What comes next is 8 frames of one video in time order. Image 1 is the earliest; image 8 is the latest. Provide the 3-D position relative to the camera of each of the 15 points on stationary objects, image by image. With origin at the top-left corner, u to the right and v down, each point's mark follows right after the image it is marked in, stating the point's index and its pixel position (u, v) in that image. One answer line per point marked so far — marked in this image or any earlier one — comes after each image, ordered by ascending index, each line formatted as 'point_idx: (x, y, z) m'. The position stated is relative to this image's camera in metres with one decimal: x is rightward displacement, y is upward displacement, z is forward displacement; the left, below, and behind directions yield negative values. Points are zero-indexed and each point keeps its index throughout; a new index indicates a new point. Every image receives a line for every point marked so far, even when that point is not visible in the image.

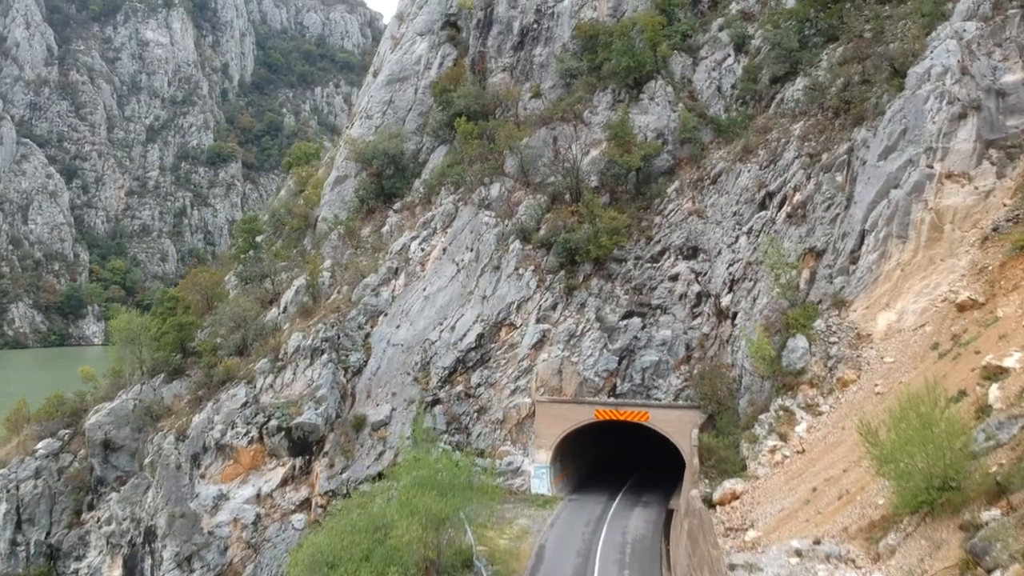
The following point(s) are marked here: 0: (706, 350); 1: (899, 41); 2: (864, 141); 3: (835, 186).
0: (+3.6, -1.0, +18.7) m
1: (+7.5, +4.9, +19.6) m
2: (+6.4, +2.7, +18.3) m
3: (+5.9, +1.9, +18.5) m
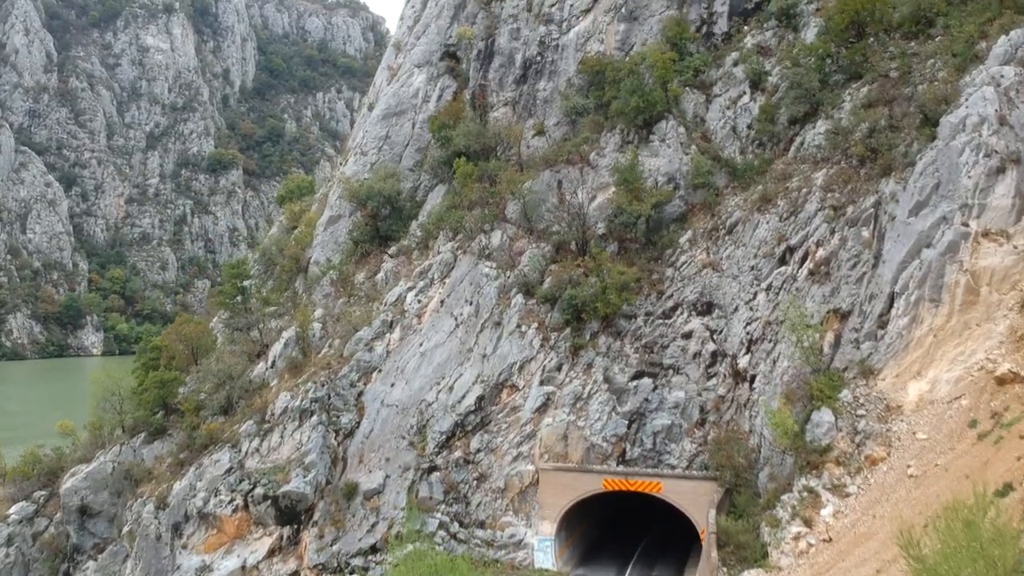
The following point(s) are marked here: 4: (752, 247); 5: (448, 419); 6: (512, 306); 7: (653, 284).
0: (+3.6, -2.1, +17.4) m
1: (+7.5, +3.8, +18.3) m
2: (+6.4, +1.6, +17.0) m
3: (+5.9, +0.8, +17.2) m
4: (+4.5, +0.8, +18.8) m
5: (-1.2, -2.4, +18.9) m
6: (0.0, -0.3, +19.6) m
7: (+2.7, +0.1, +19.4) m
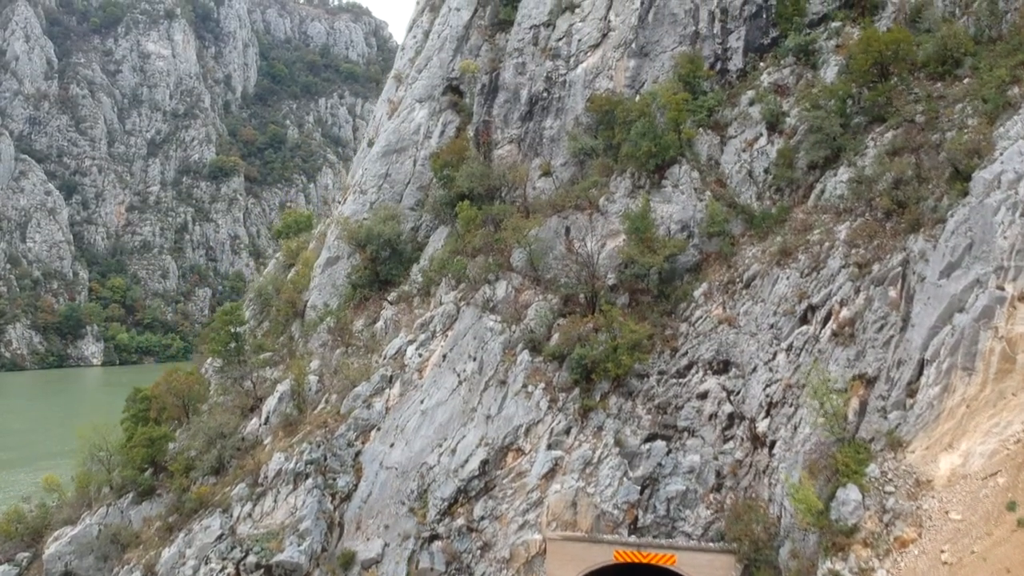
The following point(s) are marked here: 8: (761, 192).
0: (+3.7, -3.2, +16.4) m
1: (+7.6, +2.8, +17.3) m
2: (+6.5, +0.6, +16.0) m
3: (+6.0, -0.2, +16.2) m
4: (+4.6, -0.3, +17.8) m
5: (-1.1, -3.5, +18.0) m
6: (+0.1, -1.4, +18.7) m
7: (+2.8, -0.9, +18.4) m
8: (+4.9, +1.9, +19.9) m
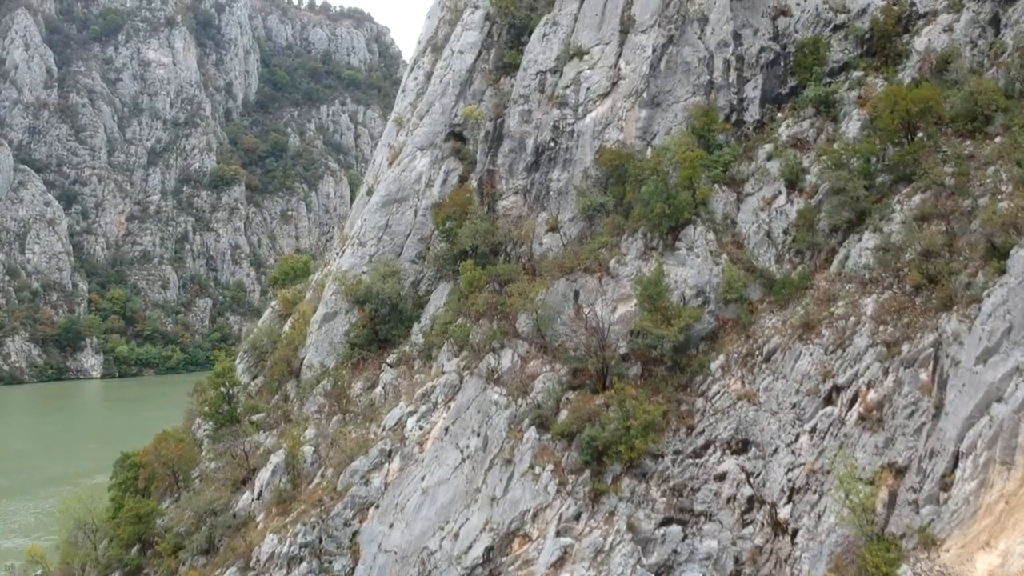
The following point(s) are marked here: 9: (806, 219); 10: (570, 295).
0: (+3.8, -4.4, +15.4) m
1: (+7.7, +1.5, +16.3) m
2: (+6.6, -0.7, +15.0) m
3: (+6.1, -1.5, +15.2) m
4: (+4.7, -1.5, +16.8) m
5: (-1.0, -4.8, +17.0) m
6: (+0.2, -2.7, +17.7) m
7: (+2.9, -2.2, +17.4) m
8: (+5.0, +0.6, +18.9) m
9: (+5.5, +1.3, +18.8) m
10: (+1.1, -0.1, +19.6) m
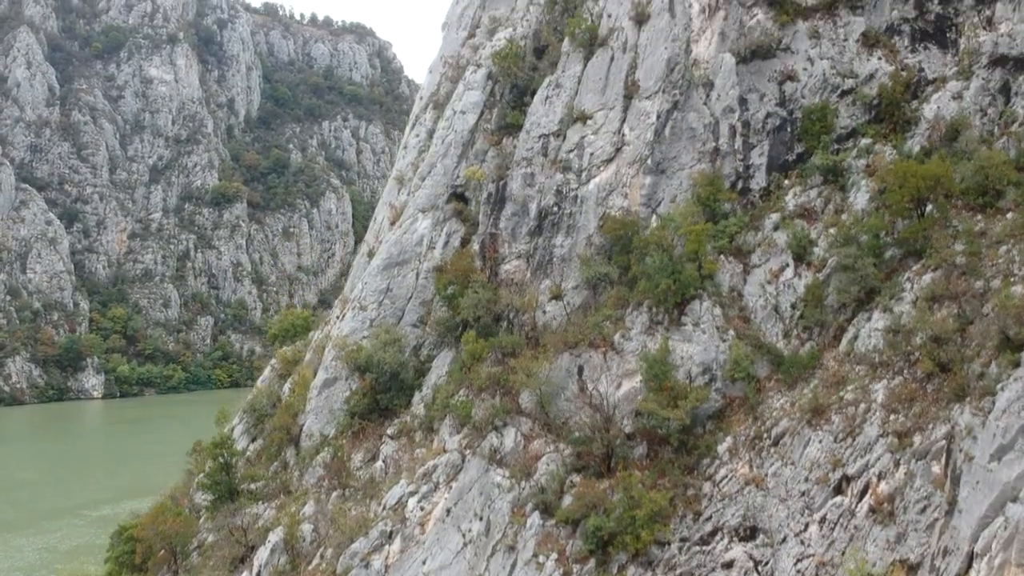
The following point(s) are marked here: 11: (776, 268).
0: (+3.9, -5.8, +15.1) m
1: (+7.8, +0.1, +16.0) m
2: (+6.6, -2.1, +14.6) m
3: (+6.2, -2.9, +14.8) m
4: (+4.7, -2.9, +16.5) m
5: (-0.9, -6.2, +16.6) m
6: (+0.3, -4.1, +17.3) m
7: (+3.0, -3.6, +17.1) m
8: (+5.1, -0.8, +18.6) m
9: (+5.5, -0.1, +18.5) m
10: (+1.2, -1.6, +19.3) m
11: (+5.1, +0.4, +19.3) m
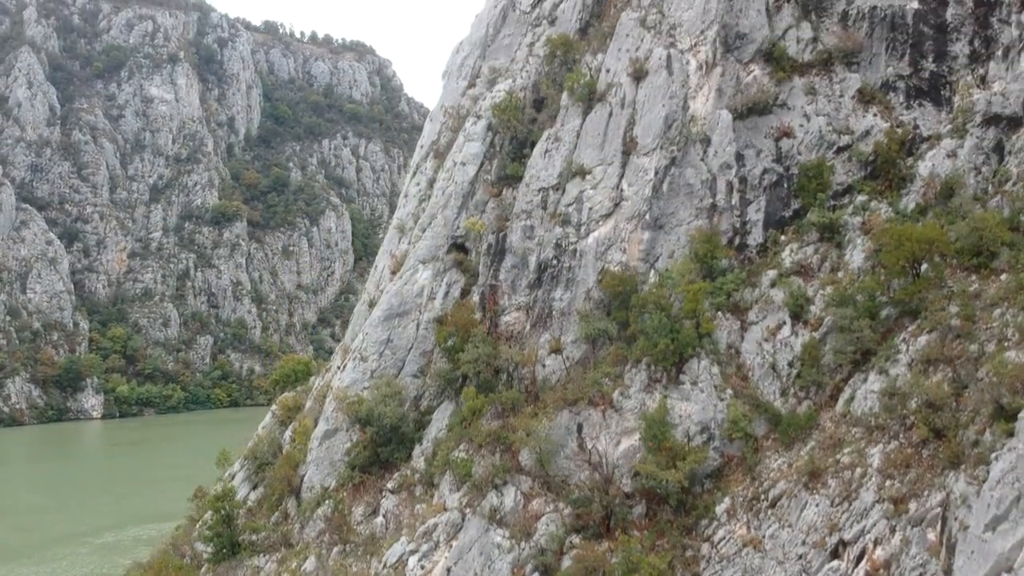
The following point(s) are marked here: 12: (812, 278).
0: (+3.9, -6.9, +15.2) m
1: (+7.8, -1.0, +16.2) m
2: (+6.6, -3.2, +14.8) m
3: (+6.2, -3.9, +15.0) m
4: (+4.7, -4.0, +16.6) m
5: (-0.9, -7.2, +16.7) m
6: (+0.3, -5.2, +17.5) m
7: (+3.0, -4.7, +17.2) m
8: (+5.1, -1.9, +18.7) m
9: (+5.5, -1.2, +18.7) m
10: (+1.2, -2.7, +19.4) m
11: (+5.1, -0.7, +19.5) m
12: (+5.9, +0.2, +19.8) m
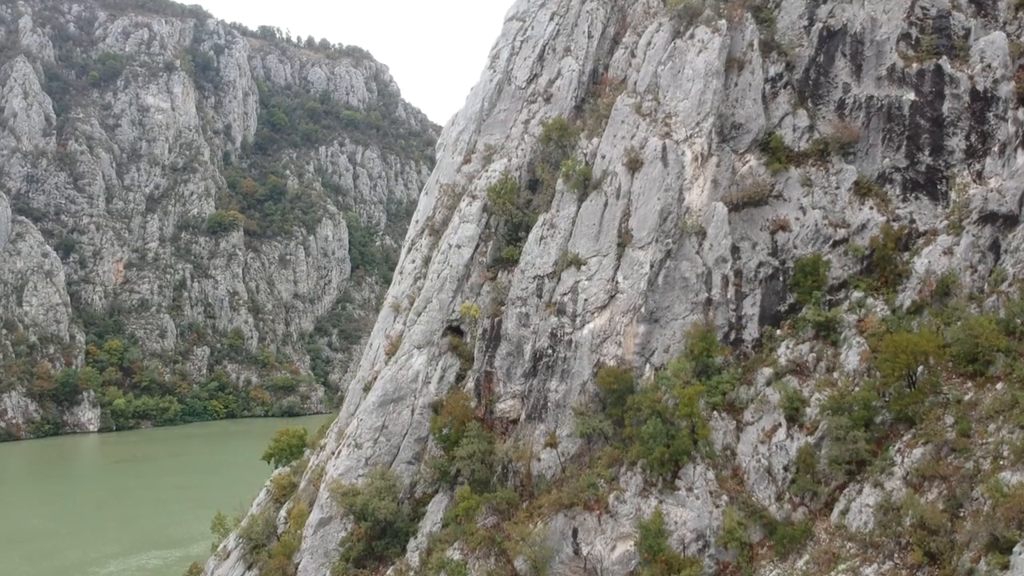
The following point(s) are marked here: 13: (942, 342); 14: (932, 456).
0: (+3.8, -8.9, +15.2) m
1: (+7.7, -2.9, +16.1) m
2: (+6.5, -5.1, +14.8) m
3: (+6.1, -5.9, +14.9) m
4: (+4.6, -6.0, +16.6) m
5: (-1.0, -9.2, +16.7) m
6: (+0.2, -7.1, +17.4) m
7: (+2.9, -6.7, +17.2) m
8: (+5.0, -3.8, +18.7) m
9: (+5.4, -3.2, +18.6) m
10: (+1.1, -4.6, +19.4) m
11: (+5.0, -2.7, +19.5) m
12: (+5.8, -1.8, +19.7) m
13: (+7.8, -0.9, +18.2) m
14: (+7.1, -2.9, +17.1) m
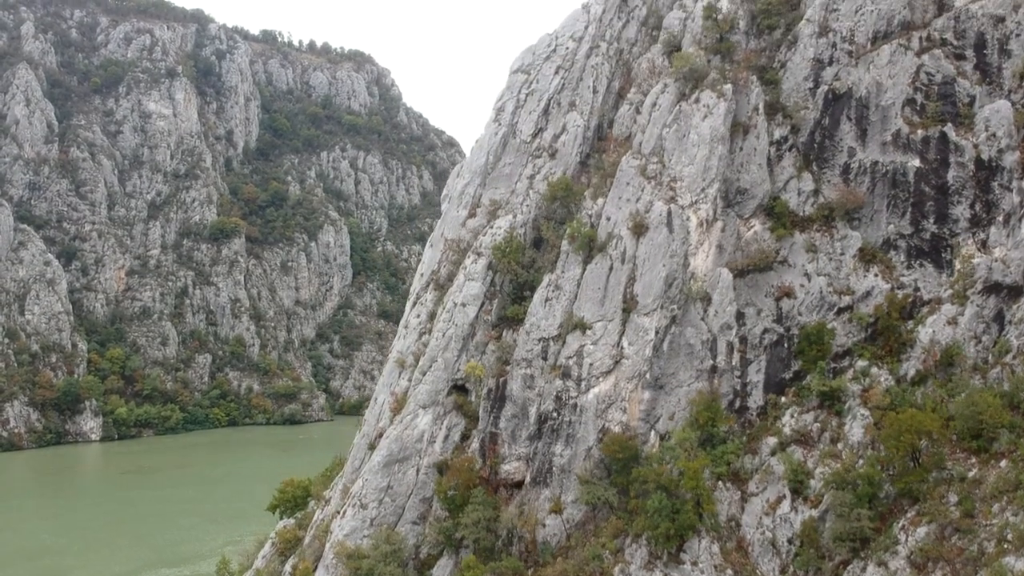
0: (+3.9, -10.3, +15.3) m
1: (+7.8, -4.4, +16.2) m
2: (+6.6, -6.6, +14.9) m
3: (+6.2, -7.3, +15.0) m
4: (+4.7, -7.4, +16.7) m
5: (-0.9, -10.6, +16.8) m
6: (+0.3, -8.5, +17.5) m
7: (+3.0, -8.1, +17.3) m
8: (+5.1, -5.2, +18.8) m
9: (+5.5, -4.6, +18.7) m
10: (+1.2, -6.0, +19.5) m
11: (+5.1, -4.1, +19.6) m
12: (+5.9, -3.2, +19.8) m
13: (+7.9, -2.3, +18.3) m
14: (+7.2, -4.3, +17.1) m
